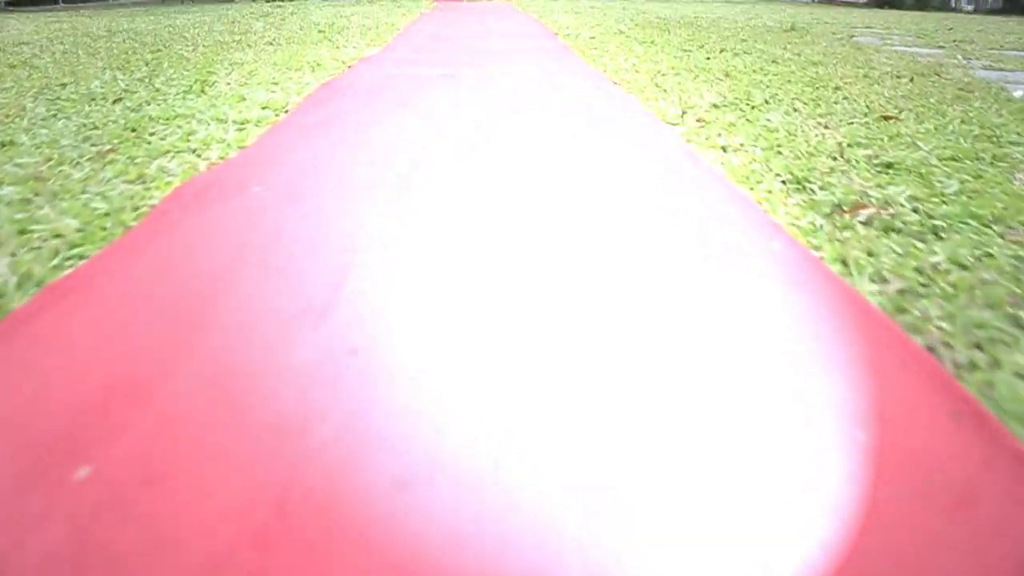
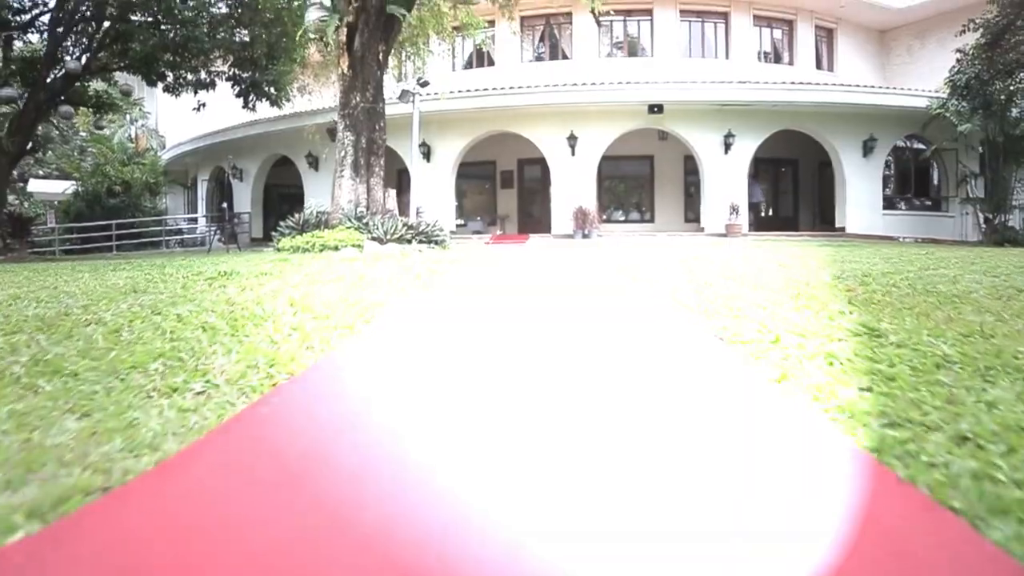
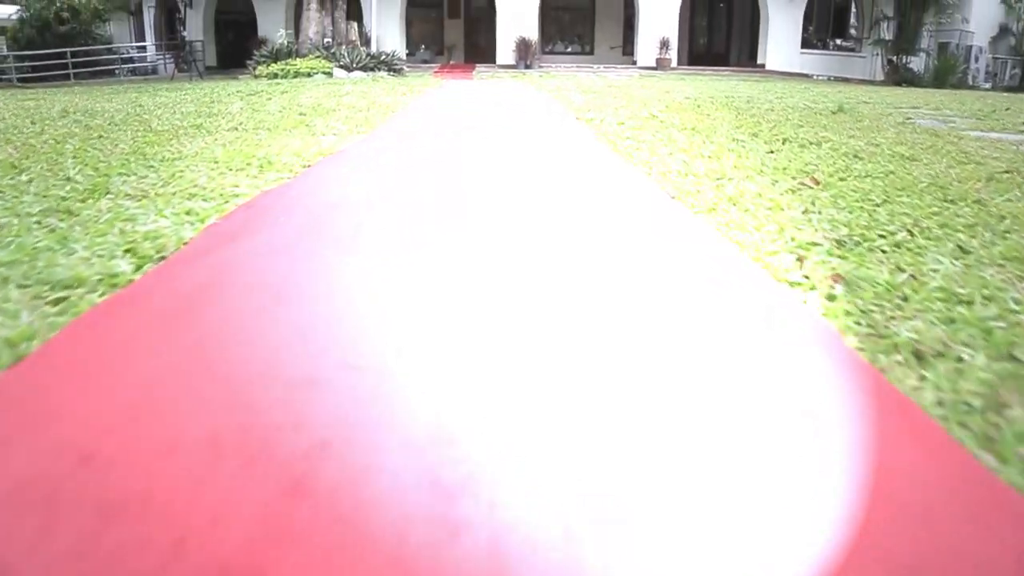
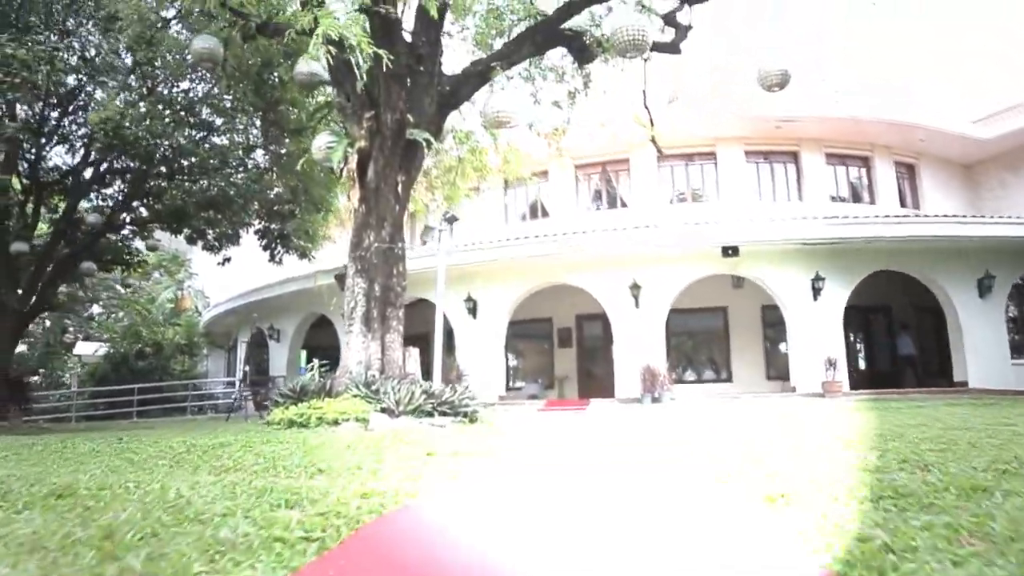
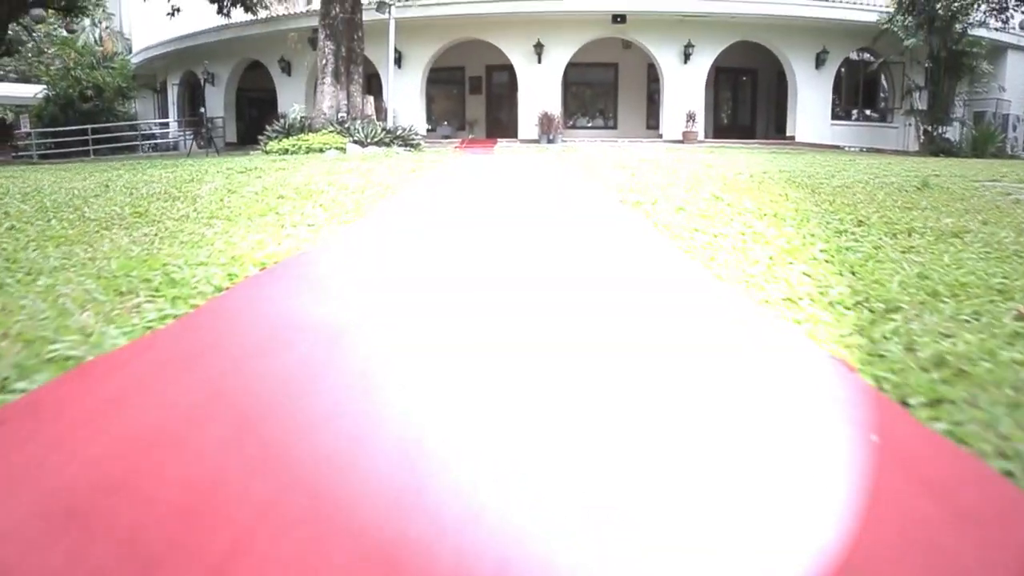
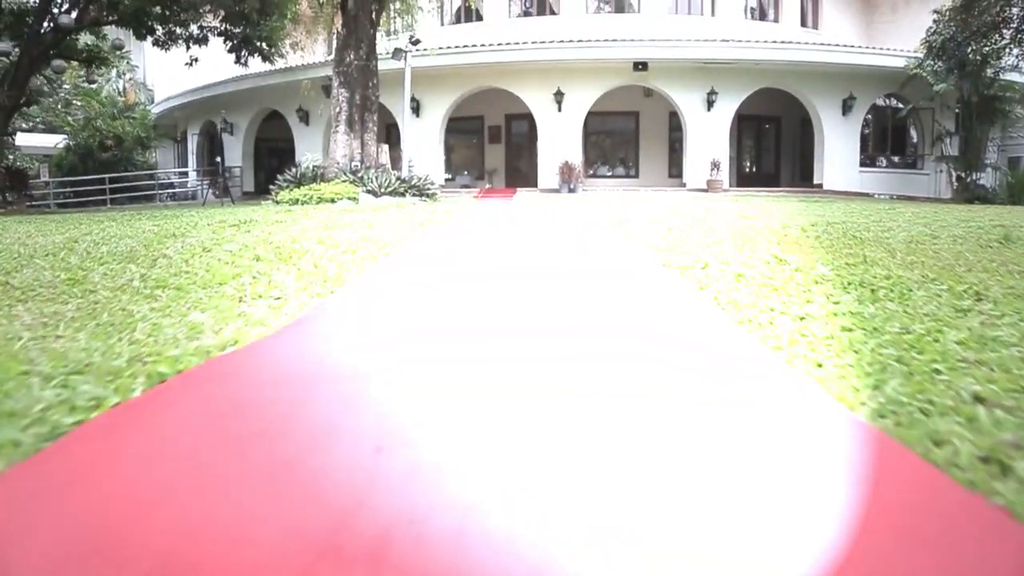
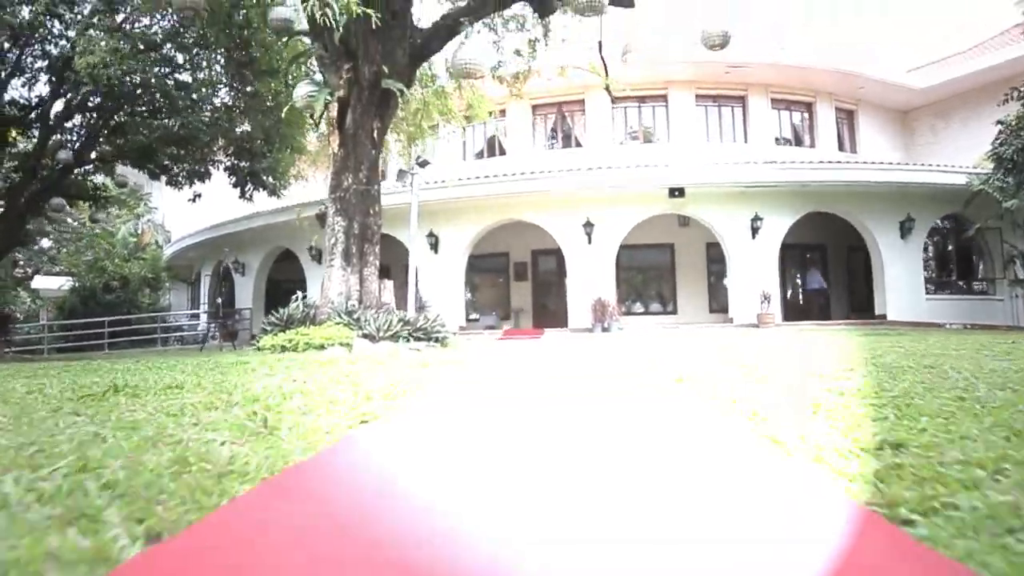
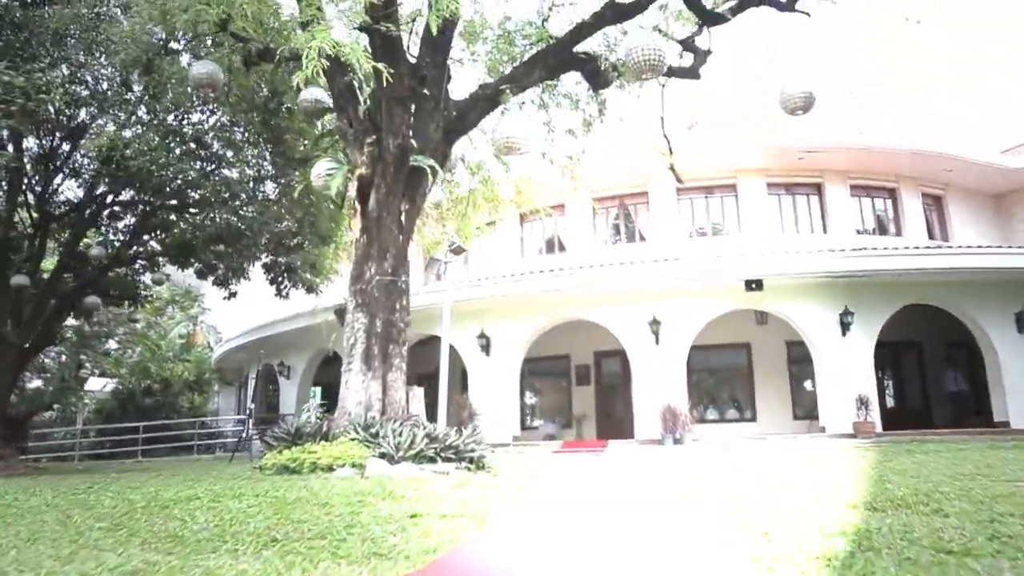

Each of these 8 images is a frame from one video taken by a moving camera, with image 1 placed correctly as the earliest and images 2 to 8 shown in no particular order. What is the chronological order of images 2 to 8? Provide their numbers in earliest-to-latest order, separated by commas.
3, 5, 6, 2, 7, 4, 8
